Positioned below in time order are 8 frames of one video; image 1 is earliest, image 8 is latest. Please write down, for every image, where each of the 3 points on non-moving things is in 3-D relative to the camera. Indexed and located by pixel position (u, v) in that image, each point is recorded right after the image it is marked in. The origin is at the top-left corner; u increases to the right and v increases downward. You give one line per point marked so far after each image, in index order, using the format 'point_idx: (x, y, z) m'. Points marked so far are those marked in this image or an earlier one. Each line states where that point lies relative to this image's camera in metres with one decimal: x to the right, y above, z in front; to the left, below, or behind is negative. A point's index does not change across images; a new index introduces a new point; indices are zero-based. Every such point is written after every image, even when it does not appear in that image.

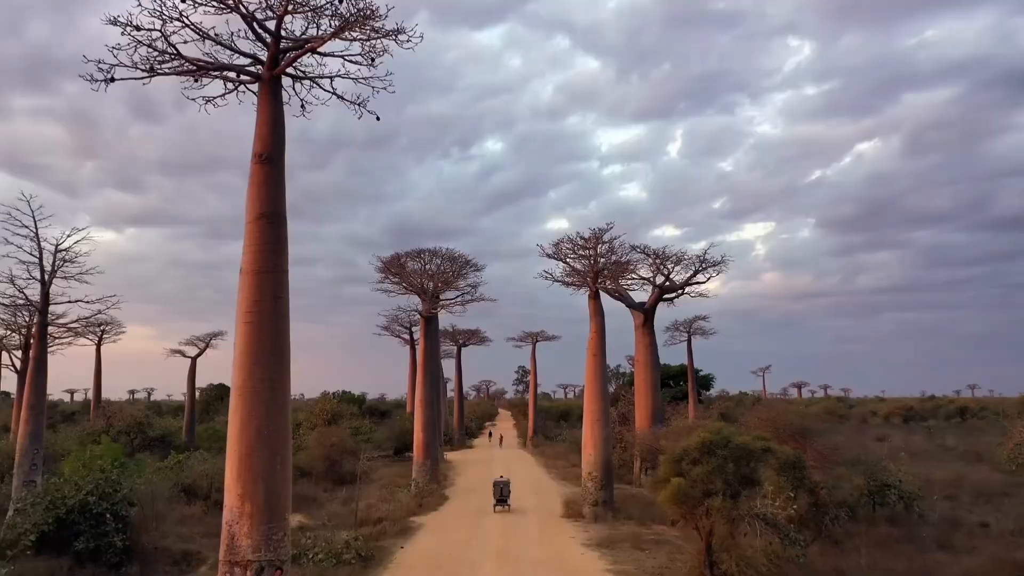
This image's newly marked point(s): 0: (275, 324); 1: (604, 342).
0: (-2.3, -0.3, +6.1) m
1: (+1.7, -1.0, +11.5) m
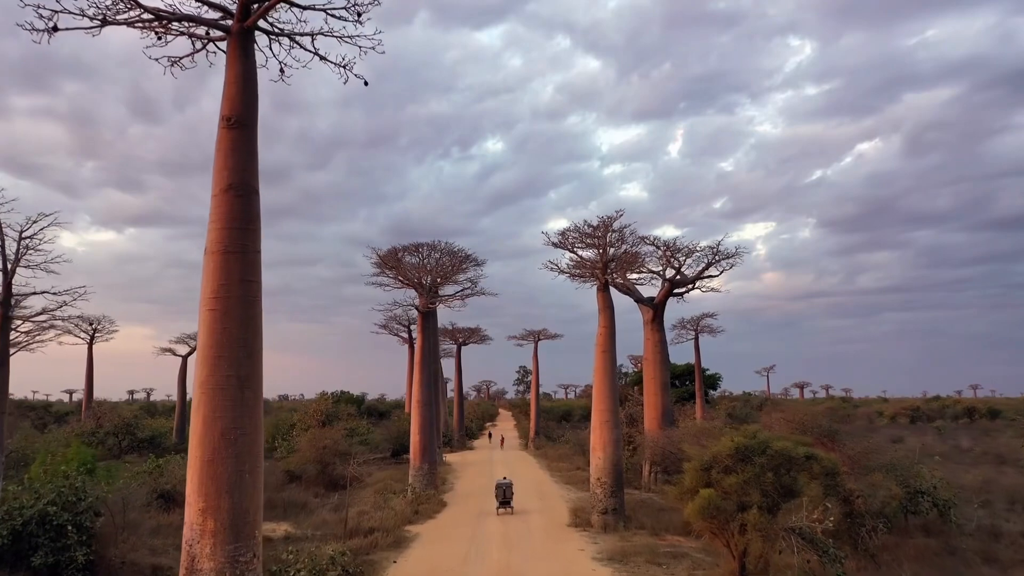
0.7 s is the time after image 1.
0: (-2.2, -0.2, +5.3) m
1: (+1.8, -0.8, +10.7) m
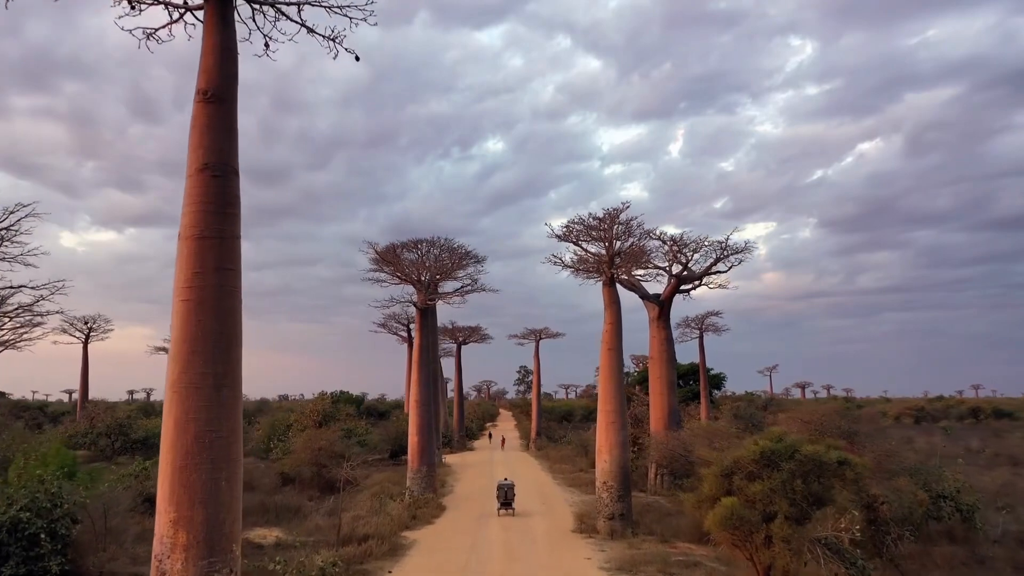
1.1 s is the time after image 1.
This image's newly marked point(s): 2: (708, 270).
0: (-2.2, -0.1, +4.8) m
1: (+1.8, -0.7, +10.2) m
2: (+4.4, +0.4, +14.0) m
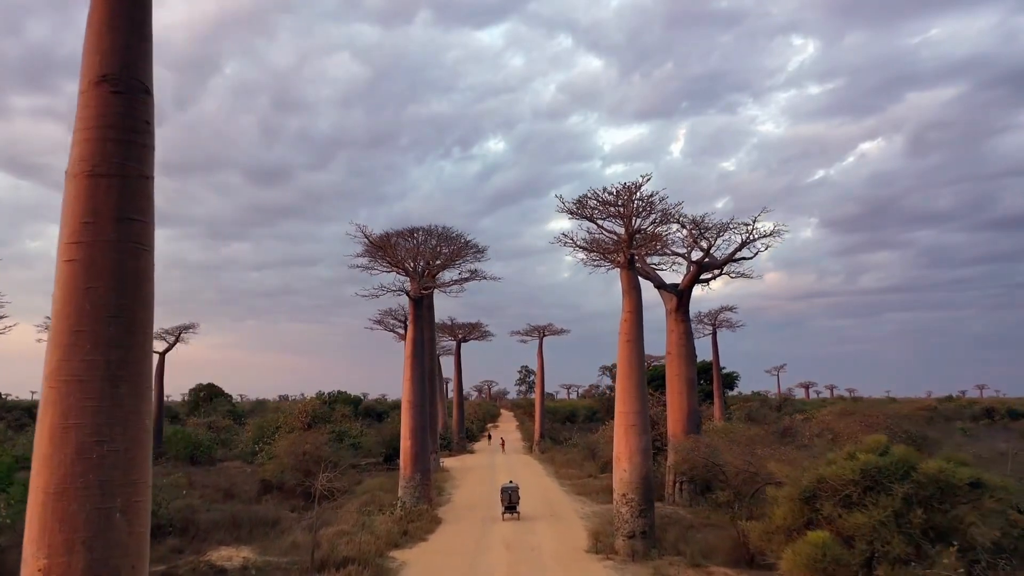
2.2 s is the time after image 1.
0: (-2.2, +0.1, +3.5) m
1: (+1.9, -0.5, +8.9) m
2: (+4.4, +0.6, +12.7) m
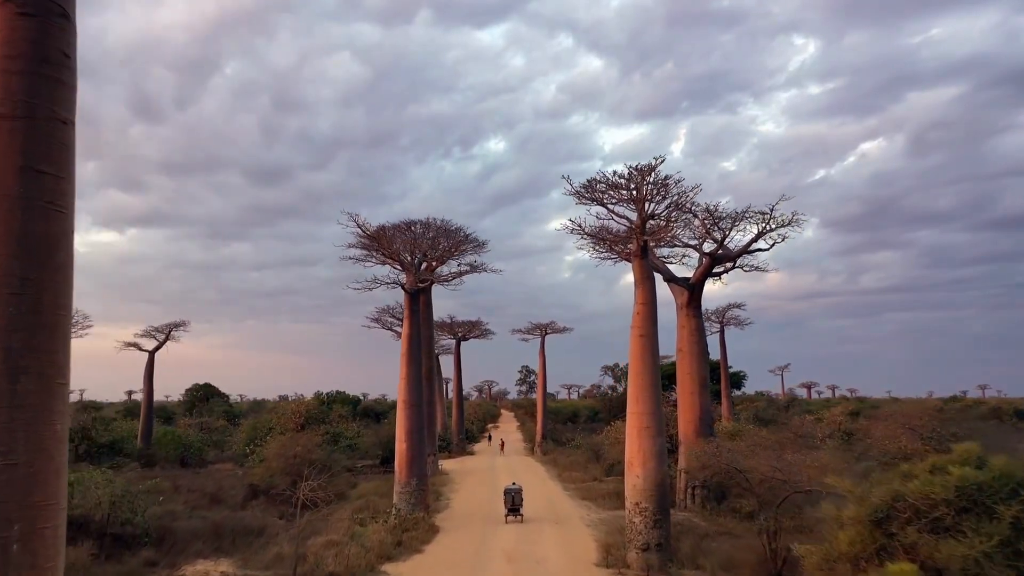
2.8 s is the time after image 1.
0: (-2.1, +0.3, +2.8) m
1: (+1.9, -0.4, +8.2) m
2: (+4.5, +0.8, +12.0) m
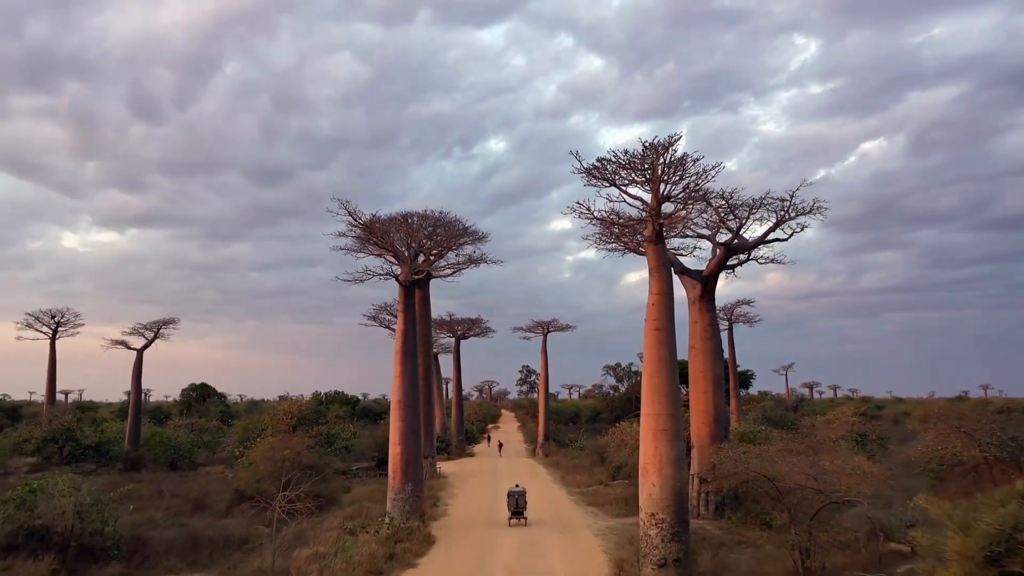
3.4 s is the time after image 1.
0: (-2.1, +0.4, +2.0) m
1: (+1.9, -0.2, +7.4) m
2: (+4.5, +0.9, +11.2) m
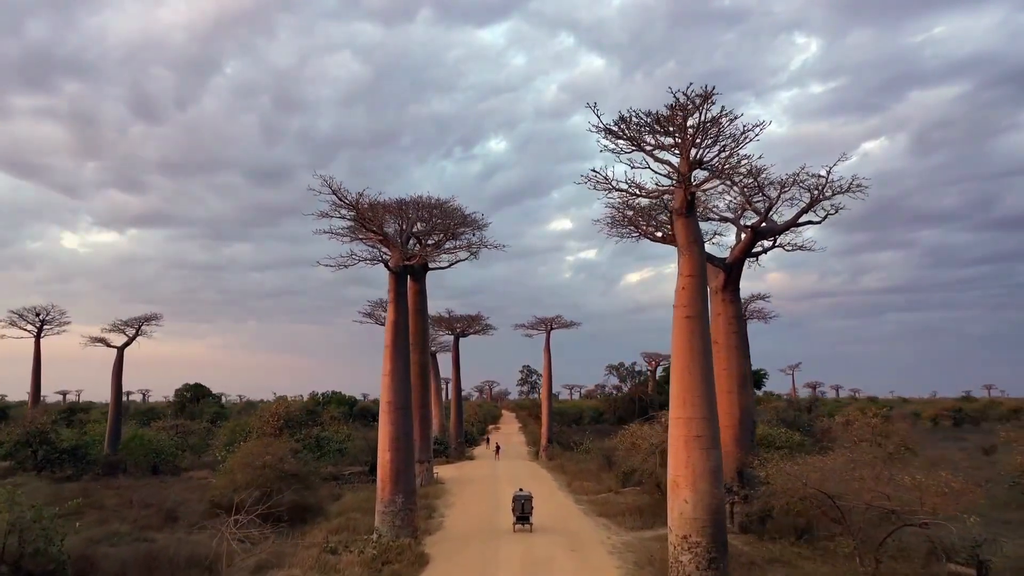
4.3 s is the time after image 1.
0: (-2.1, +0.6, +0.9) m
1: (+2.0, 0.0, +6.3) m
2: (+4.6, +1.1, +10.1) m
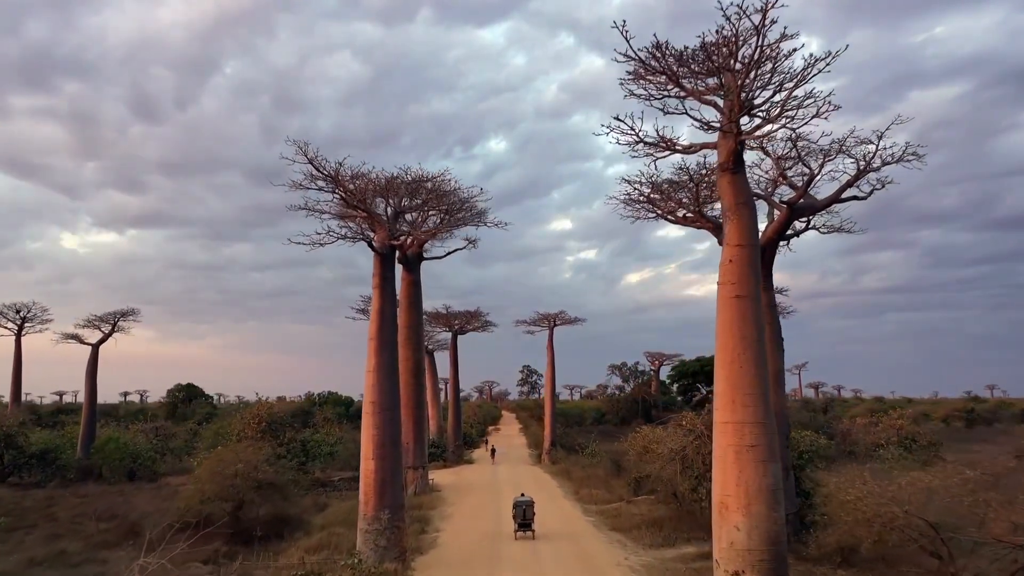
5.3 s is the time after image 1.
0: (-2.0, +0.8, -0.3) m
1: (+2.0, +0.2, +5.1) m
2: (+4.6, +1.3, +8.9) m
